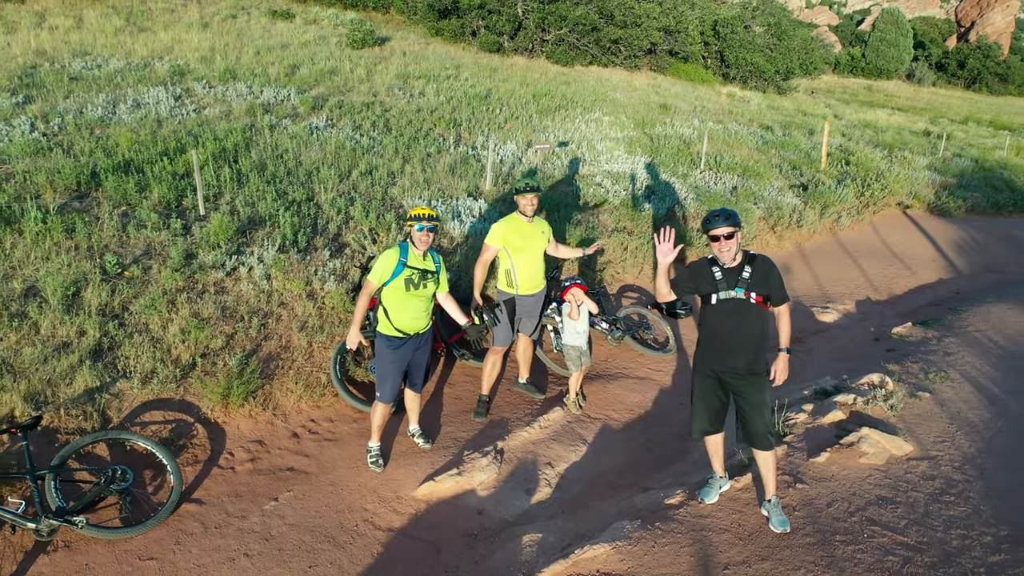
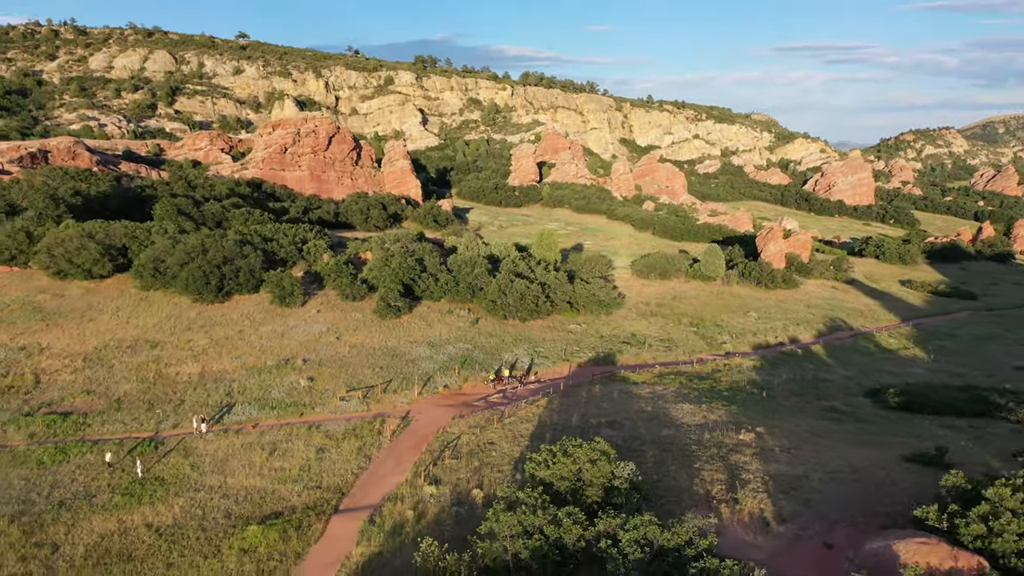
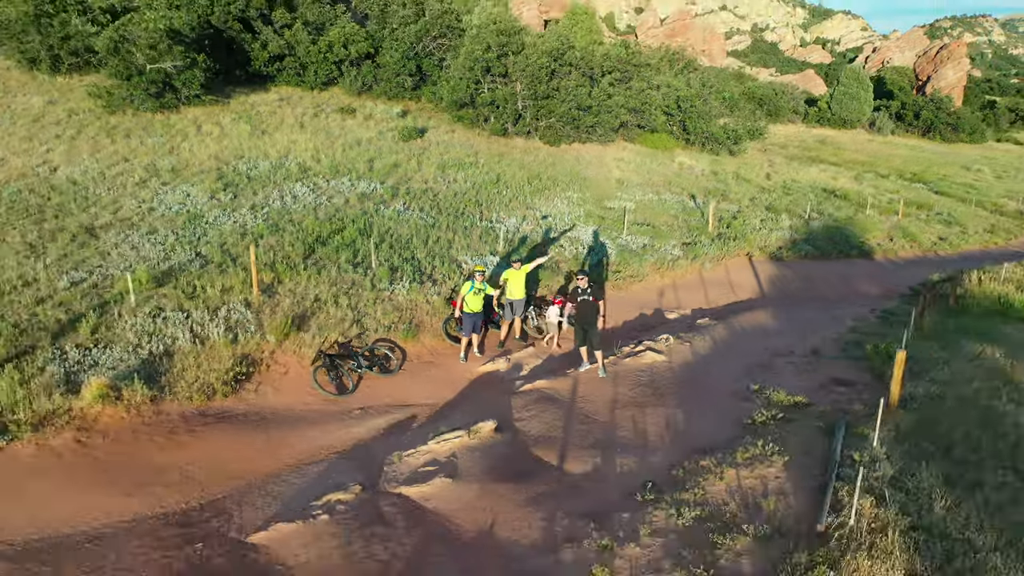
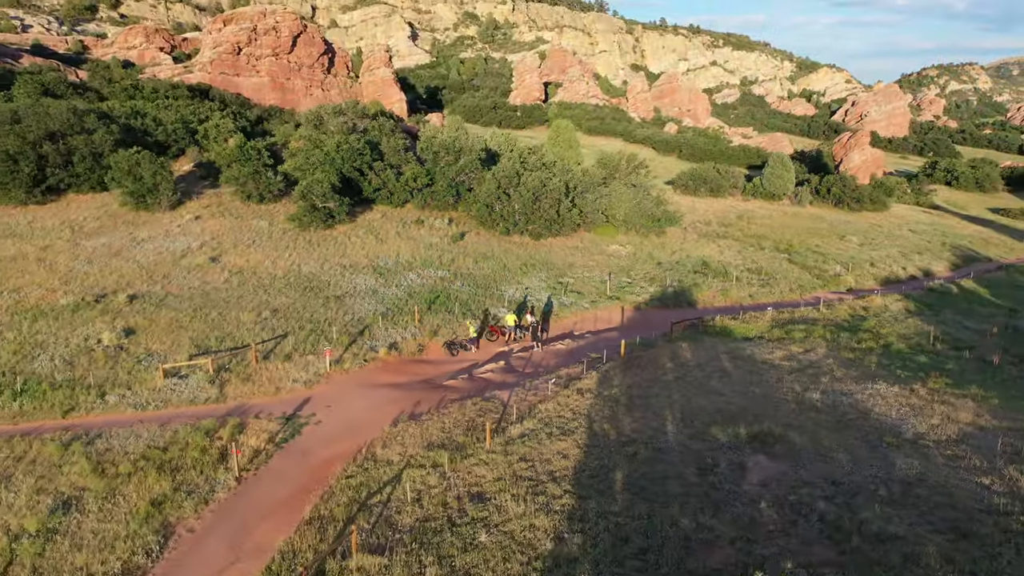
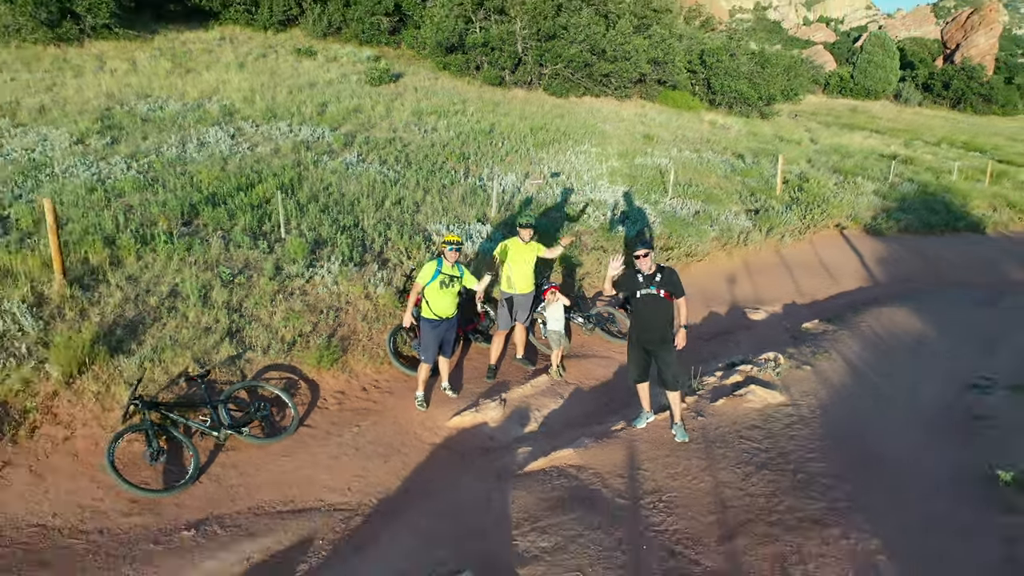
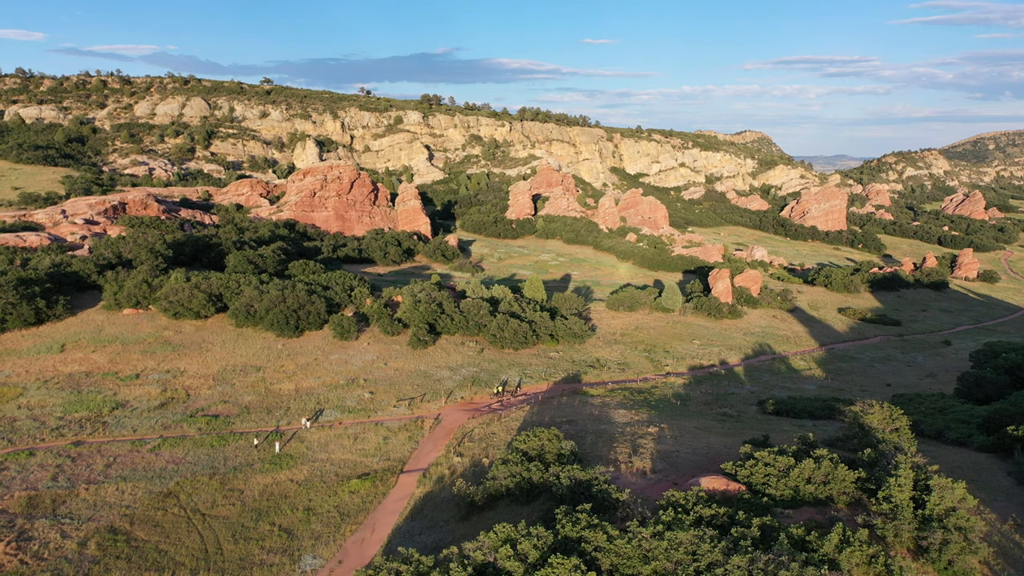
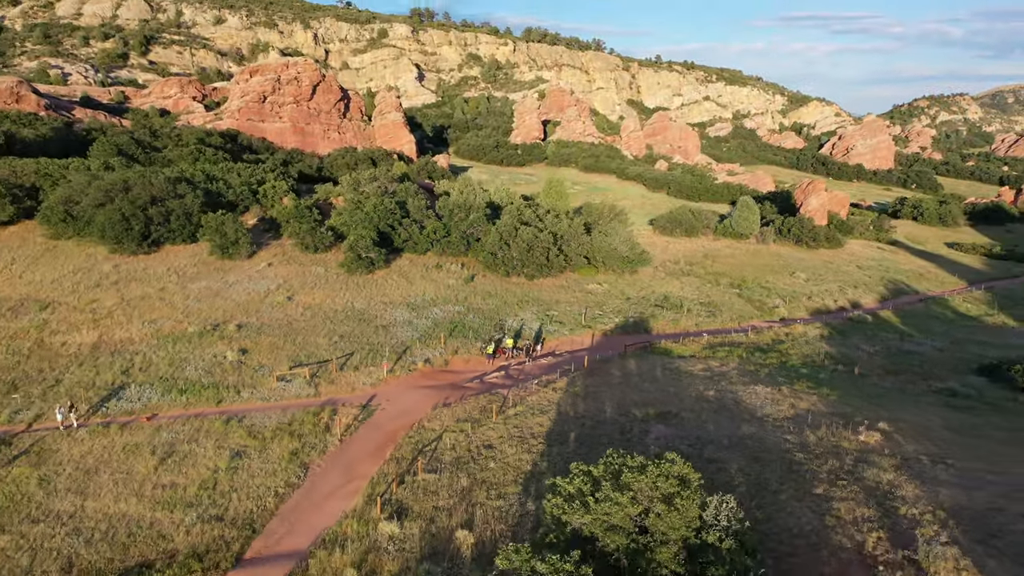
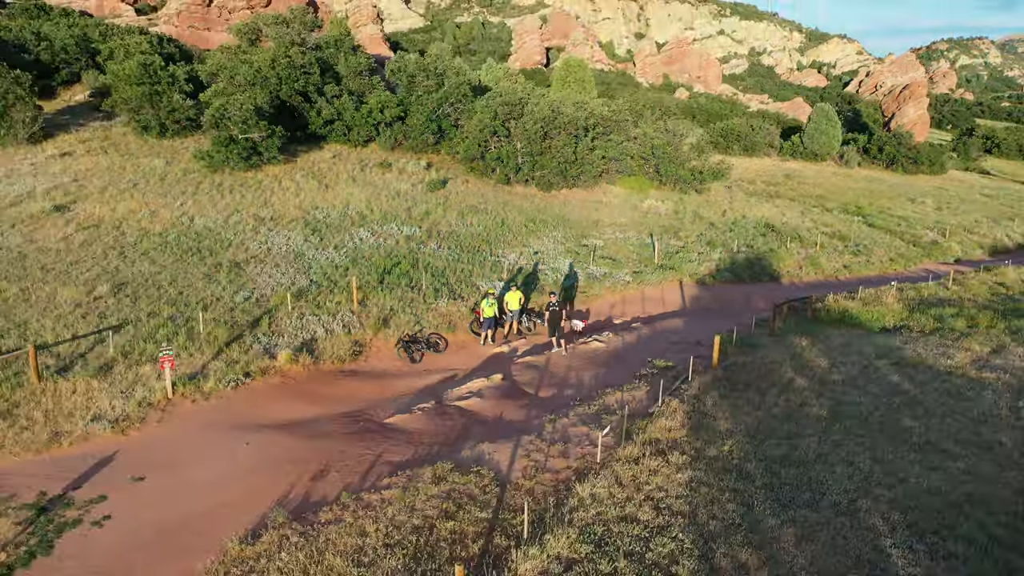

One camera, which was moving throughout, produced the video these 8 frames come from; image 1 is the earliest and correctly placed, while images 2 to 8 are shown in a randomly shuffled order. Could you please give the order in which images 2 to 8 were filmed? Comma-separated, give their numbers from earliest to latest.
5, 3, 8, 4, 7, 2, 6
